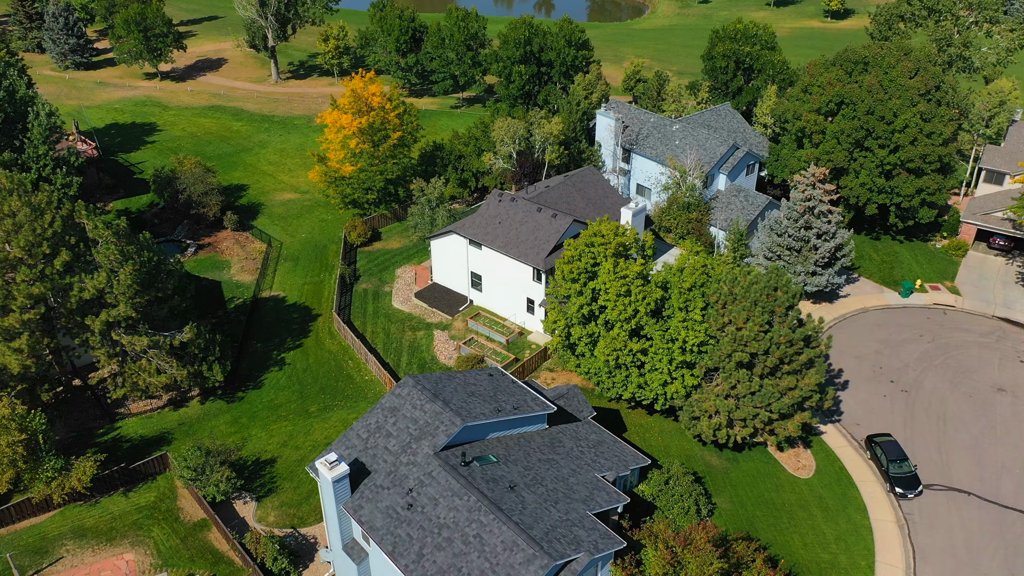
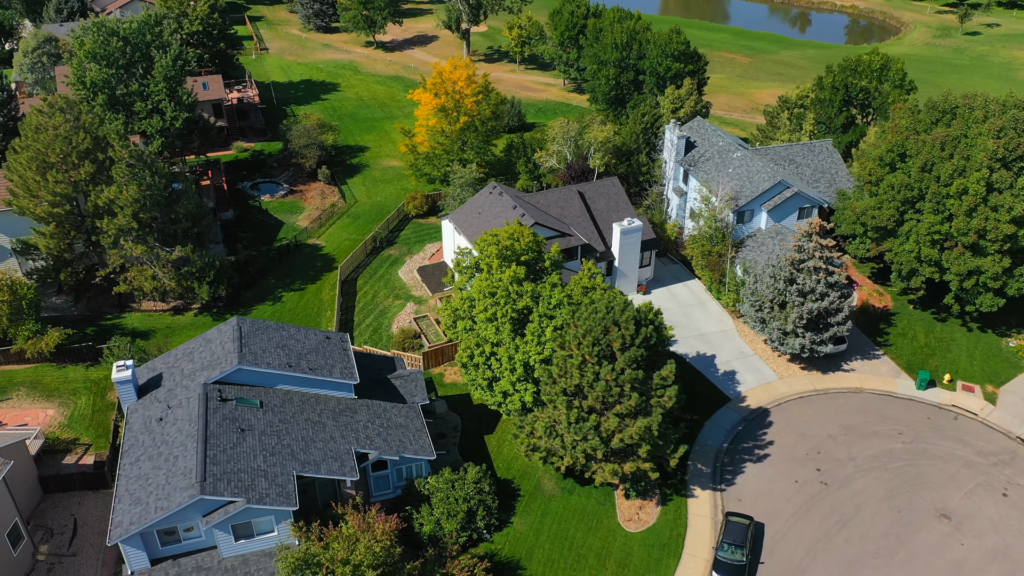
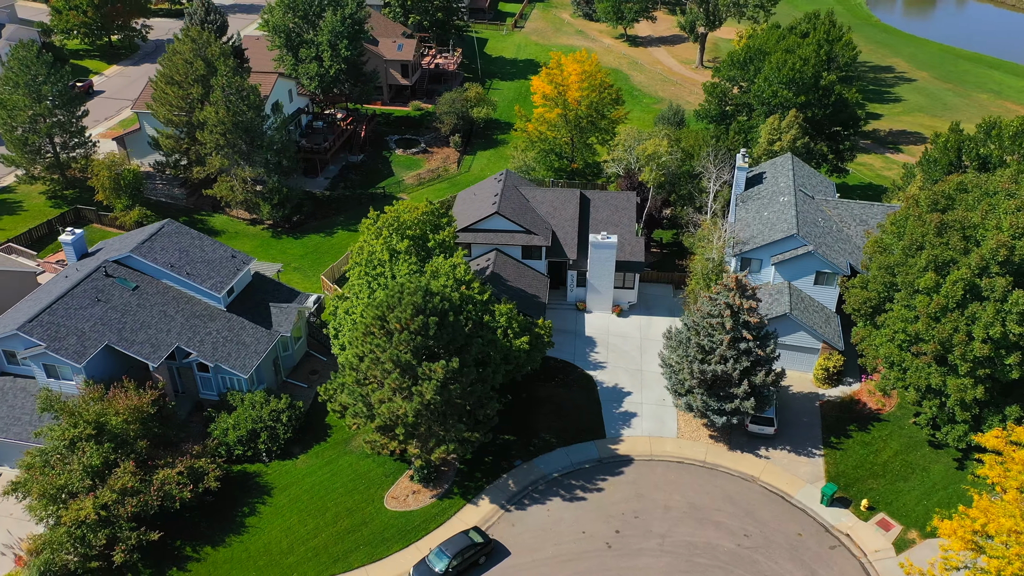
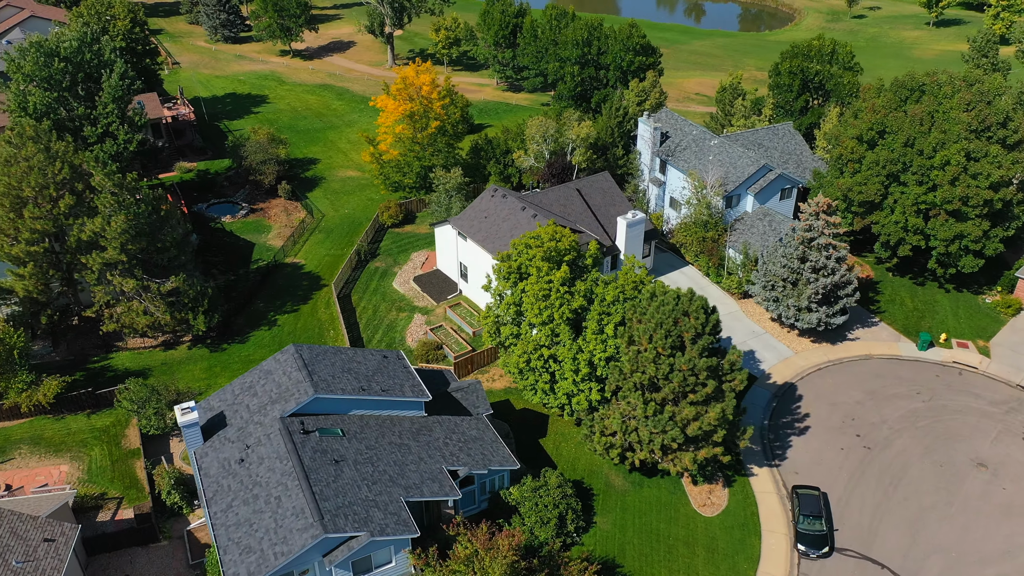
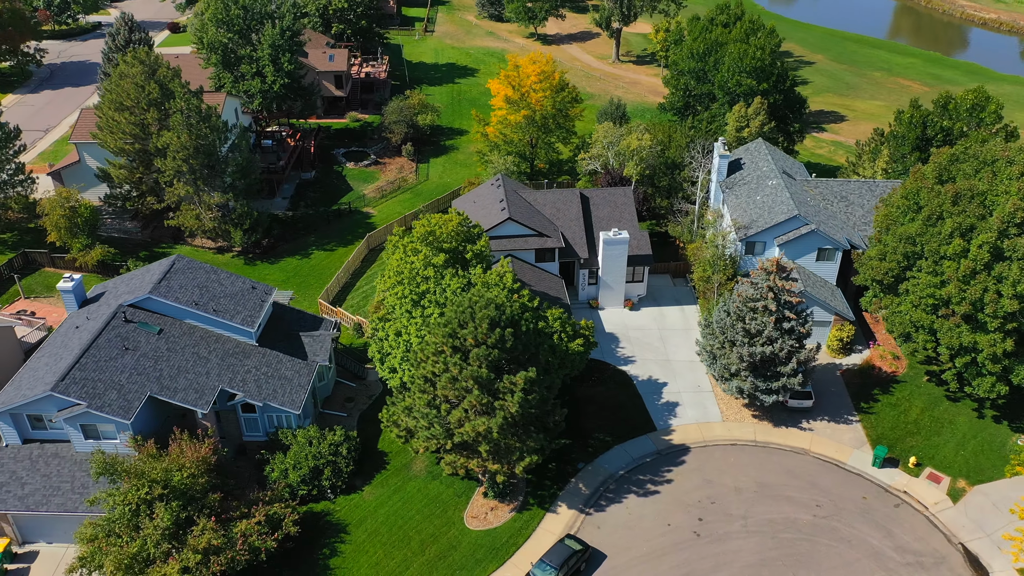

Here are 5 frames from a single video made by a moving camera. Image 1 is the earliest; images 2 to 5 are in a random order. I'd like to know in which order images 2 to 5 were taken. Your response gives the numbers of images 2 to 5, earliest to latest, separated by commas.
4, 2, 5, 3
